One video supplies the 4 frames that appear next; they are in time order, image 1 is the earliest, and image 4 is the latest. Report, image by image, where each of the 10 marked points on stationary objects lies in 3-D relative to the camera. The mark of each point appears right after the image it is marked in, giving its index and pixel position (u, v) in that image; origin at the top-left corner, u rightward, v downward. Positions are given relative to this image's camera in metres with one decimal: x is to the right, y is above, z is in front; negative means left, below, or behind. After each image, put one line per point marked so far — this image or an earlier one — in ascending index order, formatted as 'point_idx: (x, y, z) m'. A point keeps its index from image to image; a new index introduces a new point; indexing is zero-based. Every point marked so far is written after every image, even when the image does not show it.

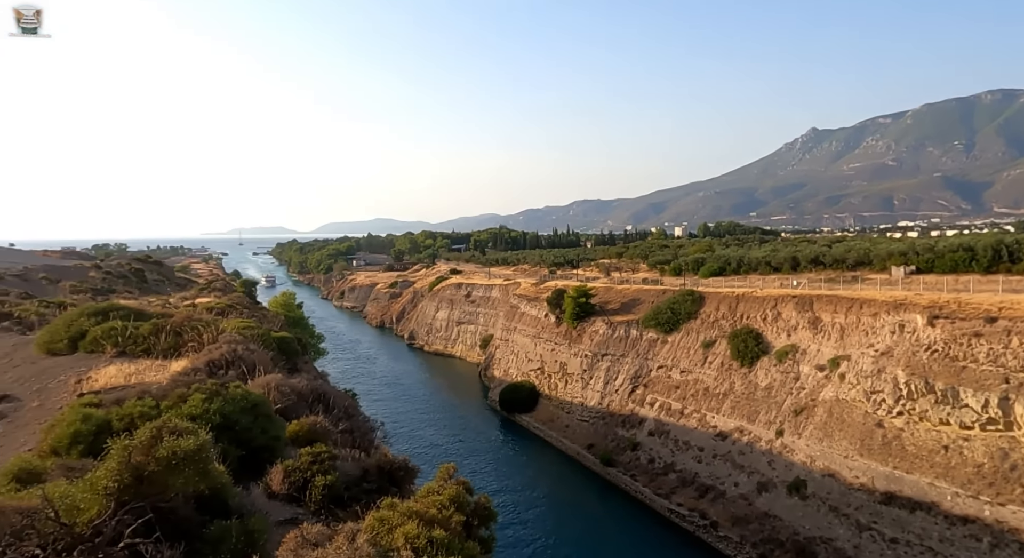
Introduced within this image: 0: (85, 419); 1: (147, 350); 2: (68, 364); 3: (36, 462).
0: (-5.6, -1.8, +8.0) m
1: (-8.3, -1.6, +14.0) m
2: (-10.0, -1.9, +13.8) m
3: (-5.6, -2.2, +7.3) m
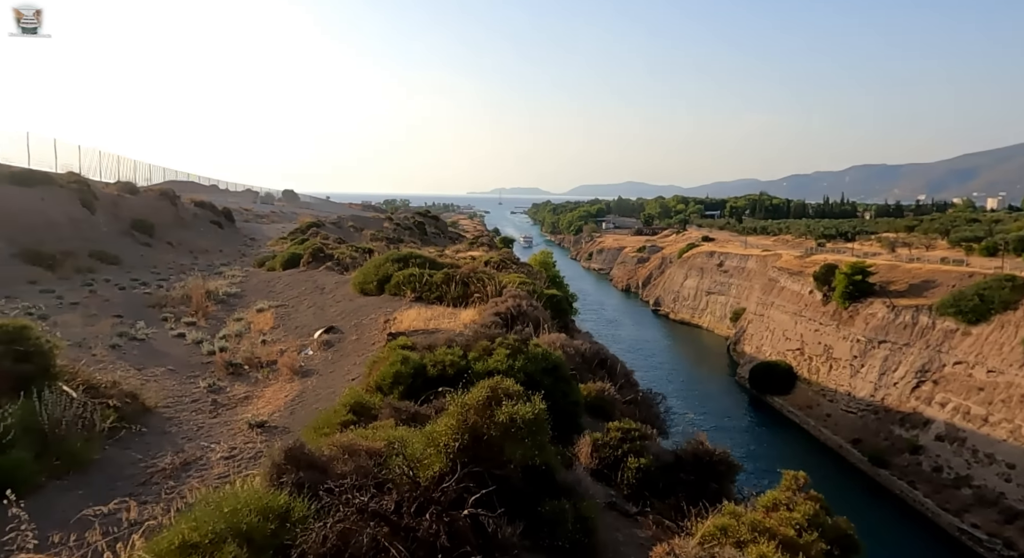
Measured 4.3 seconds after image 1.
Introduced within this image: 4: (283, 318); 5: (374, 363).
0: (-1.5, -1.1, +8.4) m
1: (-1.7, -0.5, +15.0) m
2: (-3.4, -0.6, +15.5) m
3: (-1.8, -1.5, +7.8) m
4: (-6.2, -1.1, +16.5) m
5: (-2.0, -1.2, +9.0) m
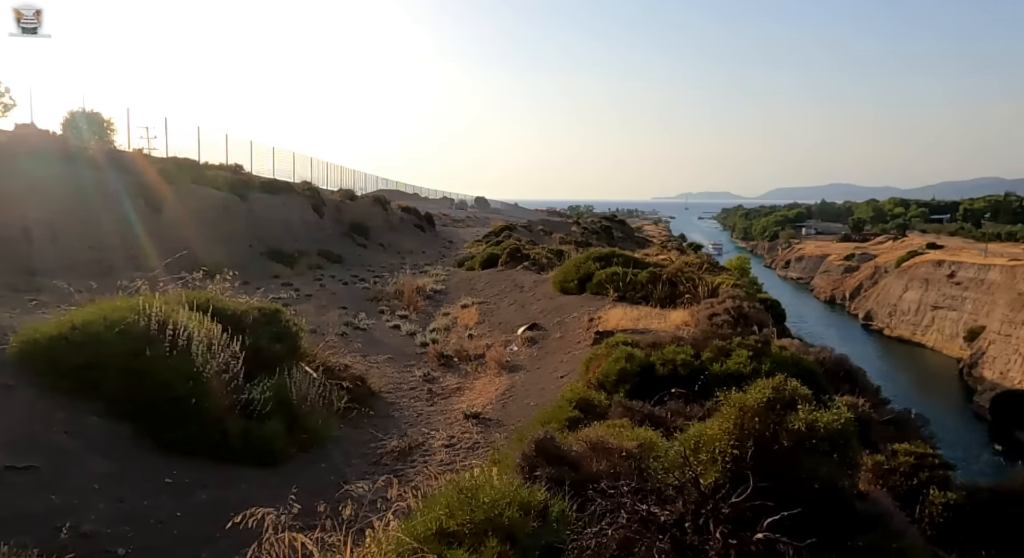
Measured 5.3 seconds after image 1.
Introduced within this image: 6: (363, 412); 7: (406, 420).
0: (+1.5, -1.0, +7.8) m
1: (+3.1, -0.4, +14.2) m
2: (+1.6, -0.6, +15.1) m
3: (+1.0, -1.4, +7.3) m
4: (-0.7, -1.0, +16.8) m
5: (+1.1, -1.1, +8.5) m
6: (-2.5, -2.2, +10.2) m
7: (-1.8, -2.3, +10.1) m
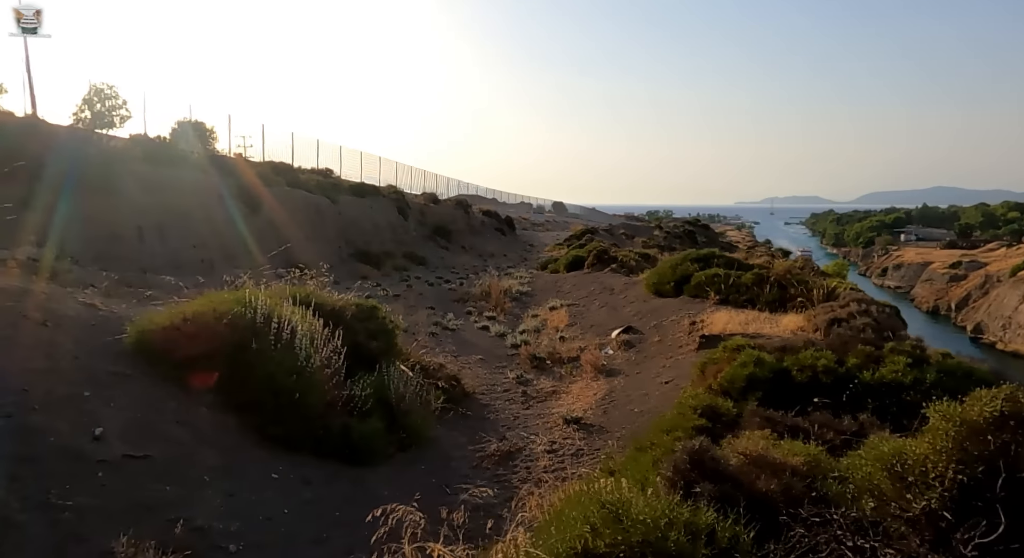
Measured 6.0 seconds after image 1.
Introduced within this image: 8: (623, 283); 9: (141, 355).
0: (+2.8, -1.0, +7.1) m
1: (+5.2, -0.5, +13.2) m
2: (+3.8, -0.6, +14.3) m
3: (+2.2, -1.3, +6.7) m
4: (+1.7, -1.0, +16.3) m
5: (+2.5, -1.1, +7.8) m
6: (-0.9, -2.2, +9.9) m
7: (-0.2, -2.3, +9.7) m
8: (+3.4, -0.1, +19.1) m
9: (-4.3, -0.9, +7.1) m
